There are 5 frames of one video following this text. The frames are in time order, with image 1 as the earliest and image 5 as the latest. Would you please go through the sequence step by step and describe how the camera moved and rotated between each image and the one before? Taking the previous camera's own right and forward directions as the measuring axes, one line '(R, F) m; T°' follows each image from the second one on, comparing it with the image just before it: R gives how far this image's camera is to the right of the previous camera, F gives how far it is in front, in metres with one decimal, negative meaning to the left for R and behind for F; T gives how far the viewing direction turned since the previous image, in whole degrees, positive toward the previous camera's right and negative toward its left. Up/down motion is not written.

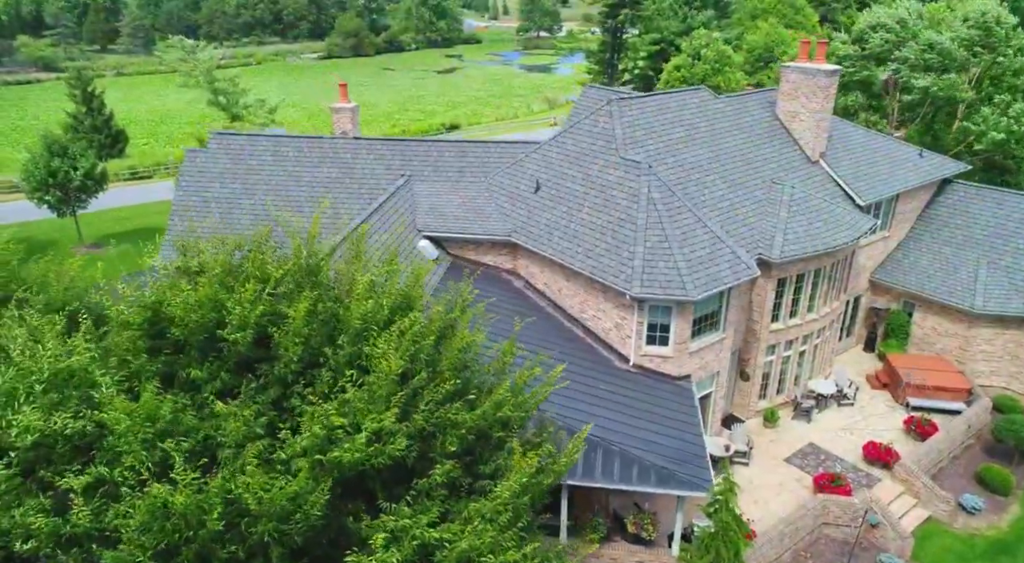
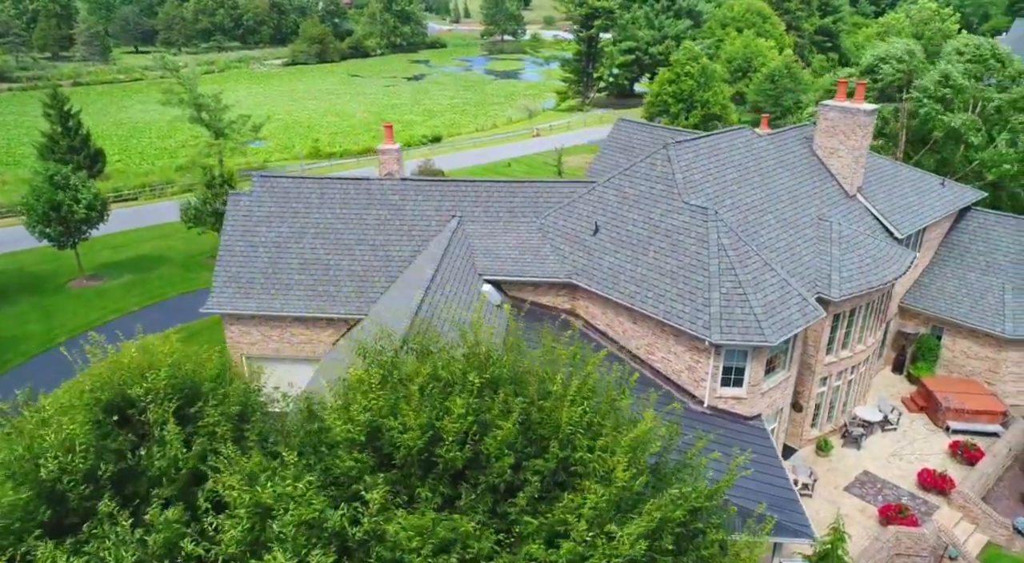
(-3.6, -0.1) m; +4°
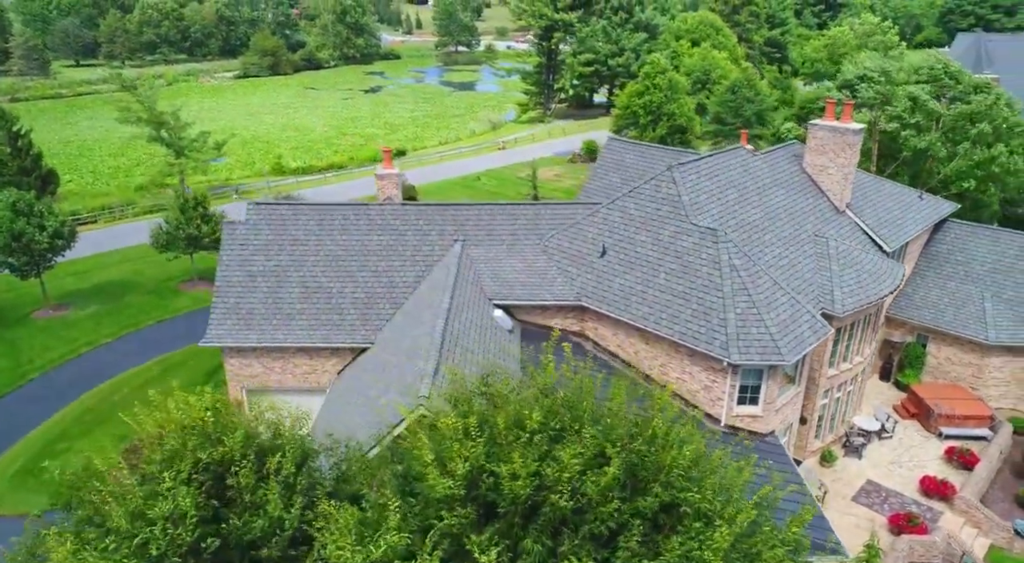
(-2.0, +0.1) m; +4°
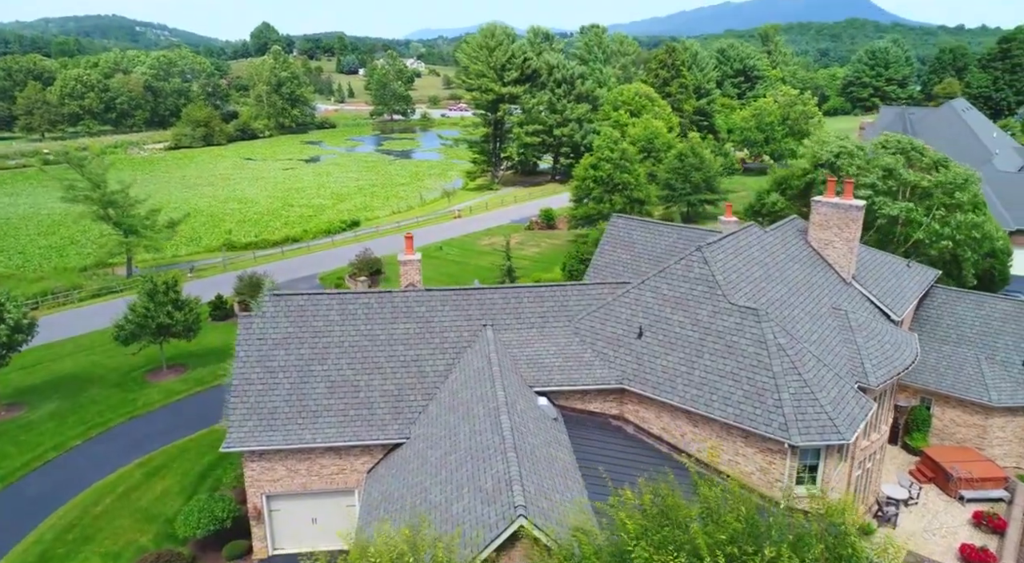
(-3.8, +0.8) m; +6°
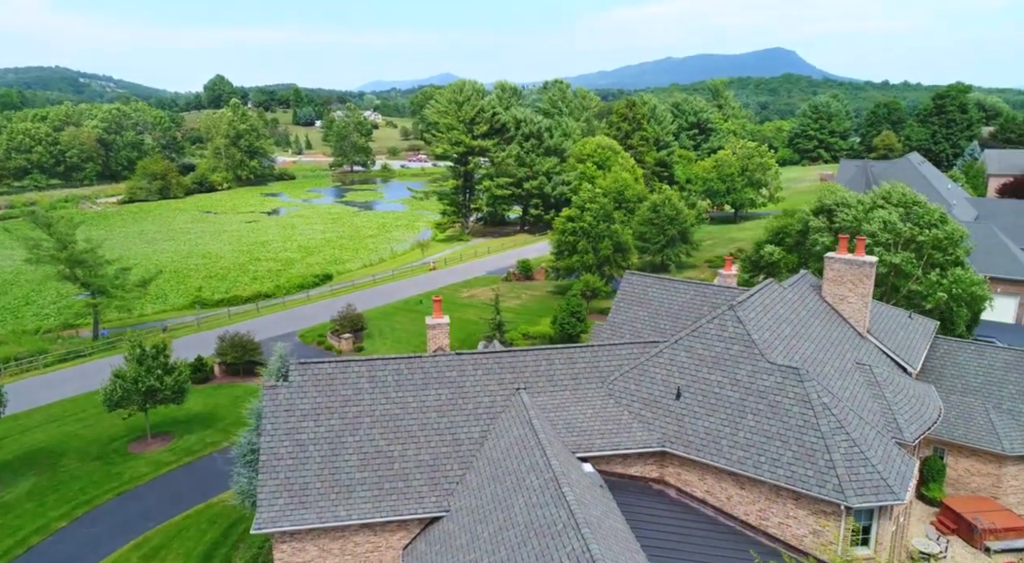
(-2.9, +0.6) m; +4°
